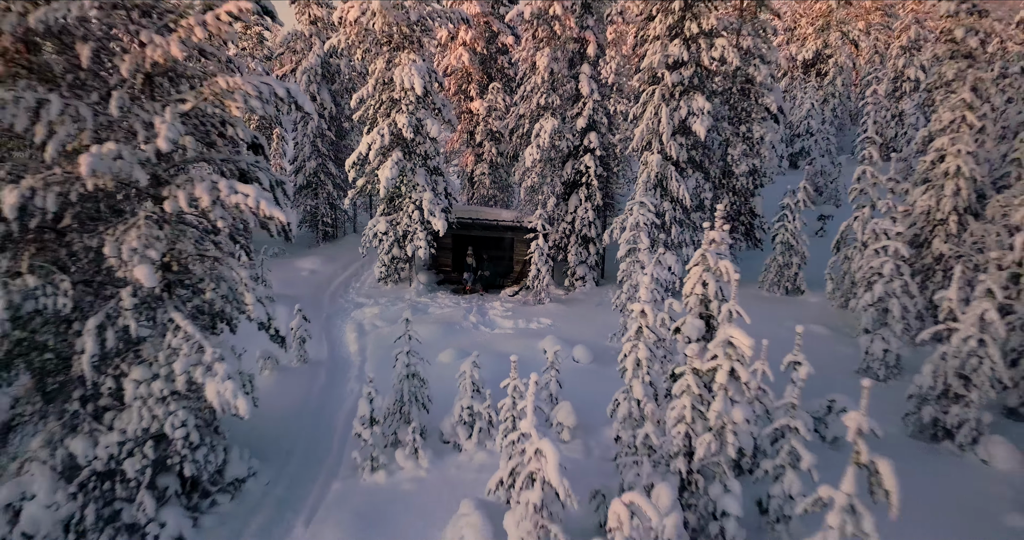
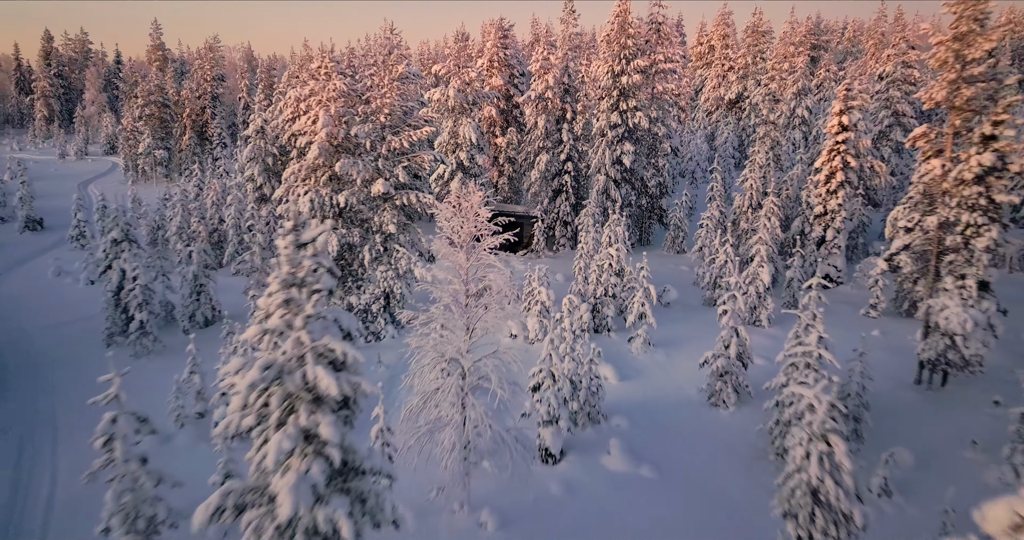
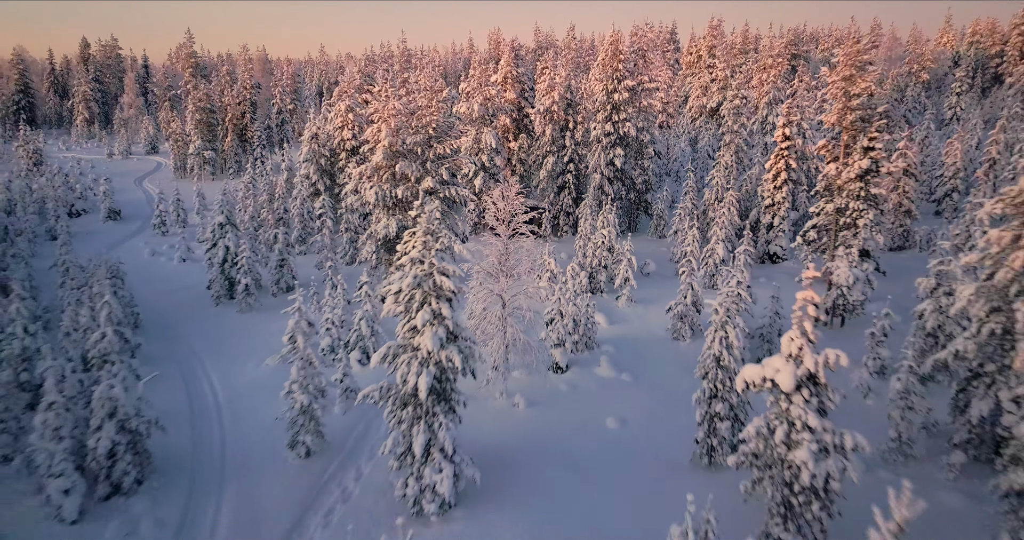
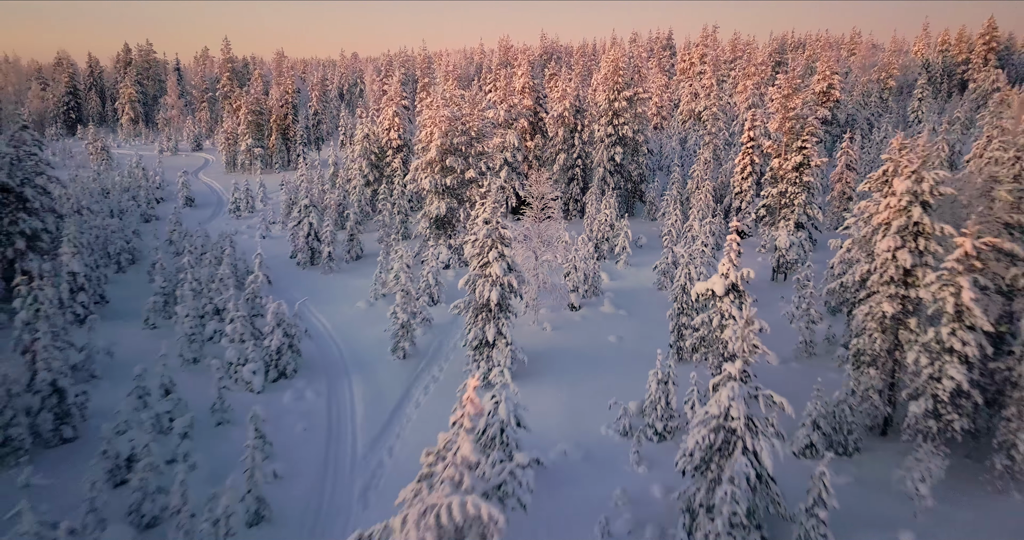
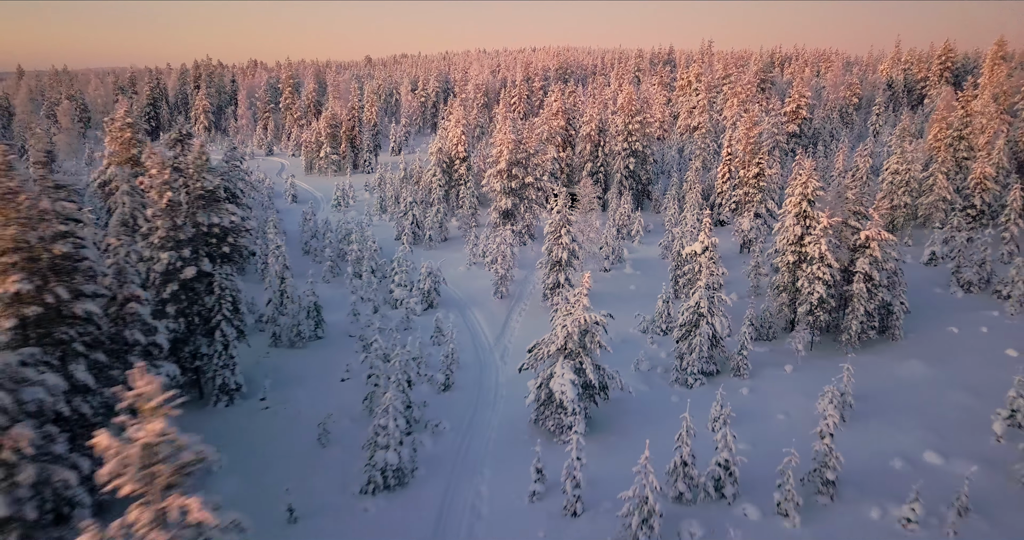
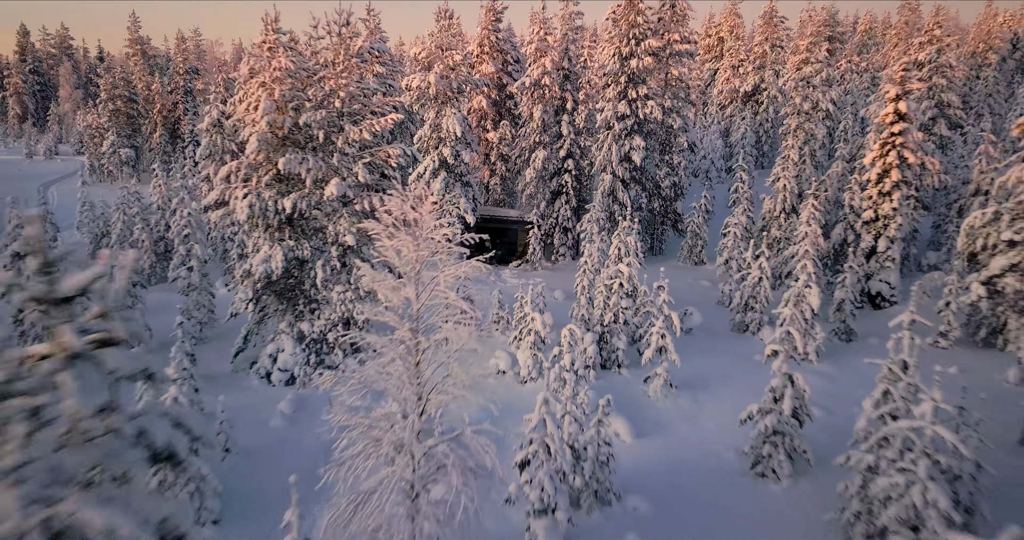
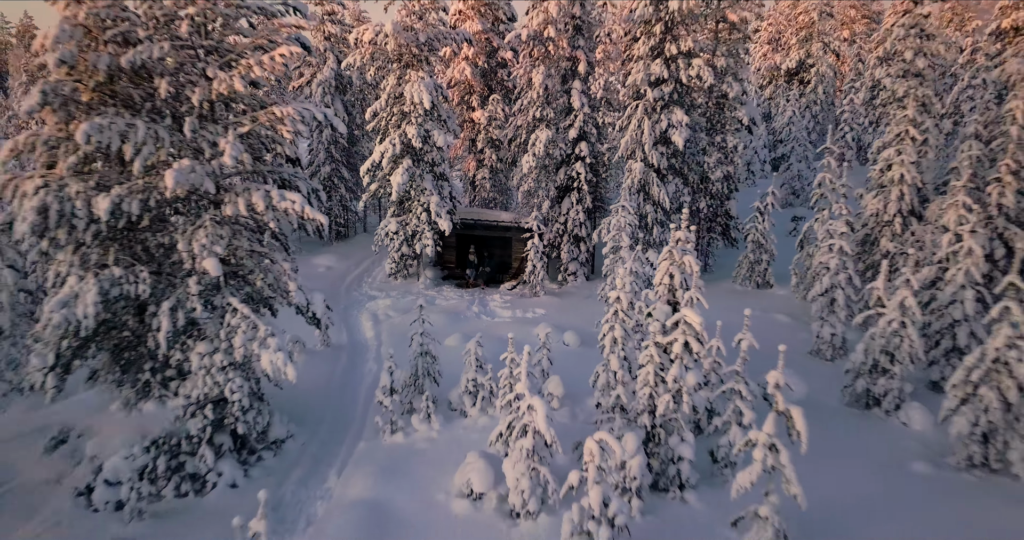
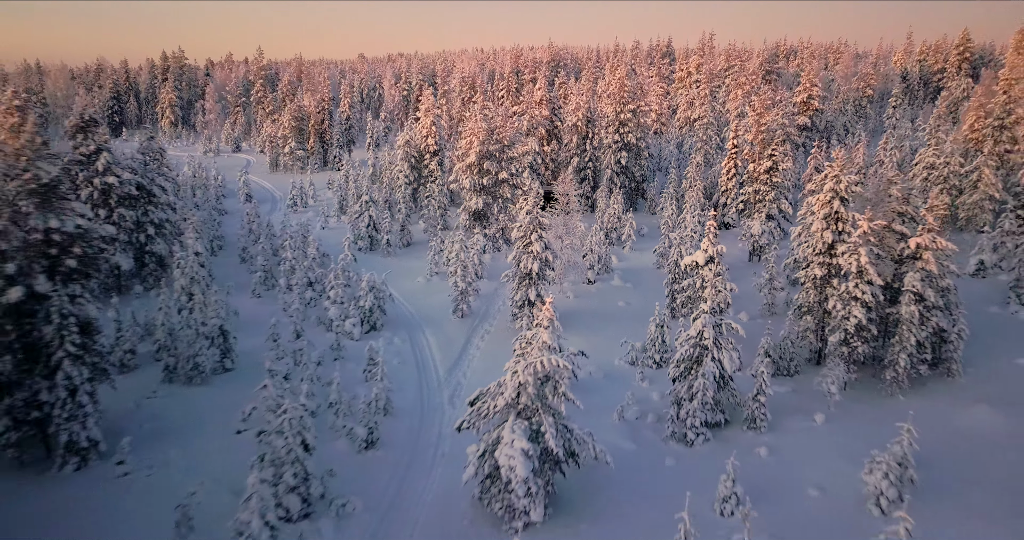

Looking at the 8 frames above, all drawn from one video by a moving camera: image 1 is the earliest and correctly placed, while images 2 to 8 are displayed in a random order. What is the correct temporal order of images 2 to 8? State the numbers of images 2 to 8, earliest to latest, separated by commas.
7, 6, 2, 3, 4, 8, 5
